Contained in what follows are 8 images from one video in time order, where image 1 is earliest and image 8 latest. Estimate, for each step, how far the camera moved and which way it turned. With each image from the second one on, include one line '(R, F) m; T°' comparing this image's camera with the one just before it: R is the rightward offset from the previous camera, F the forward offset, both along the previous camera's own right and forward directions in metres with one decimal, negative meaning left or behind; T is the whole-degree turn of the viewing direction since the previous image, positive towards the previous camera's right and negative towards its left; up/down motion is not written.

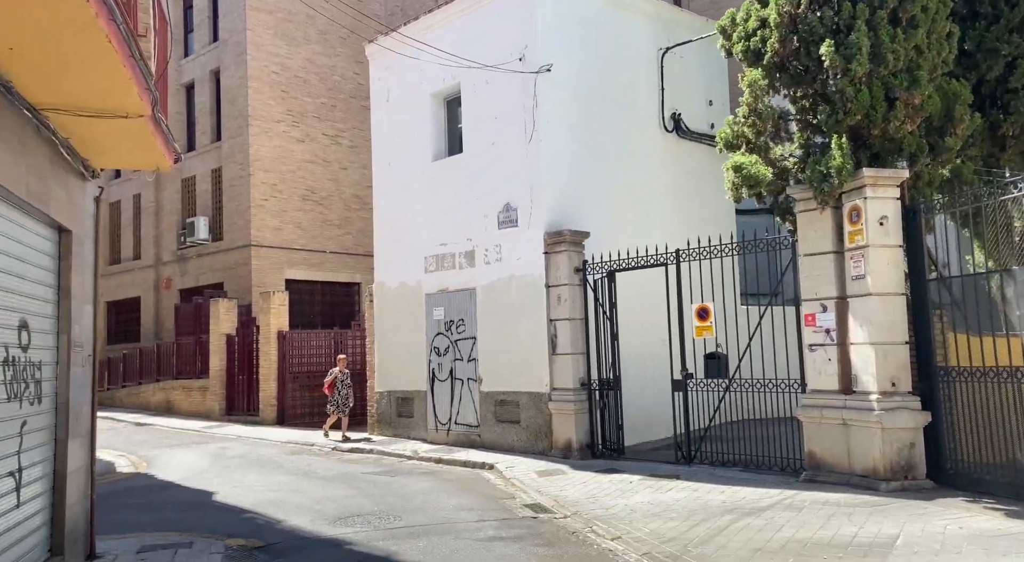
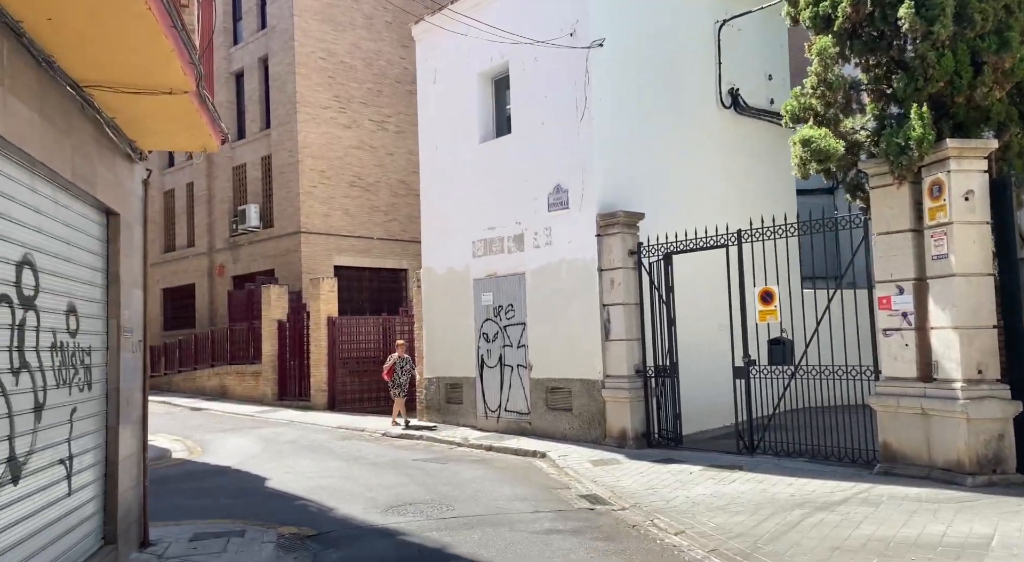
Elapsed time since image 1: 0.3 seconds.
(-0.1, +0.3) m; -3°
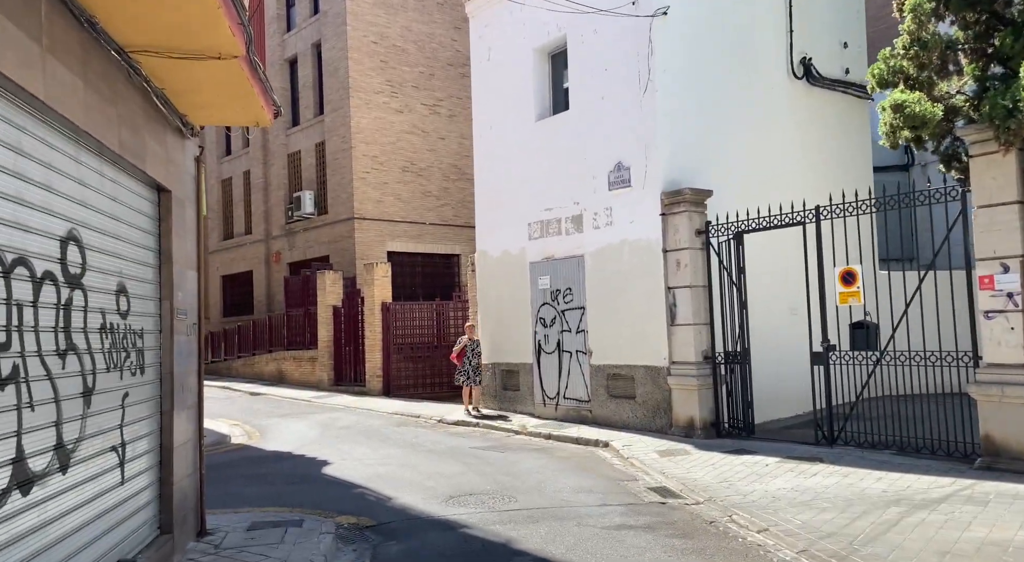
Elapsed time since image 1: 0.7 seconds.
(-0.1, +0.4) m; -4°
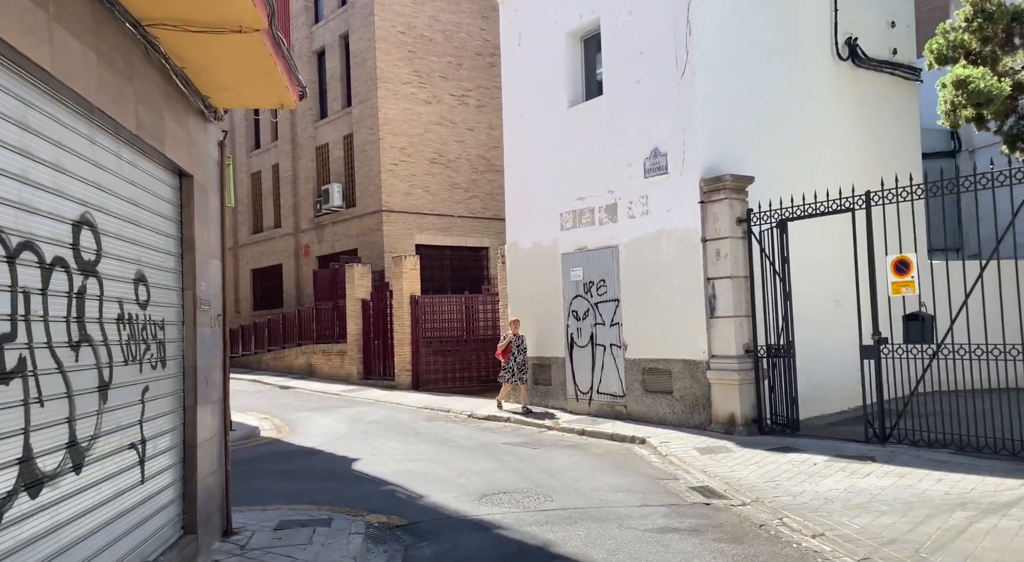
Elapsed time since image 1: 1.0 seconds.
(-0.1, +0.4) m; -2°
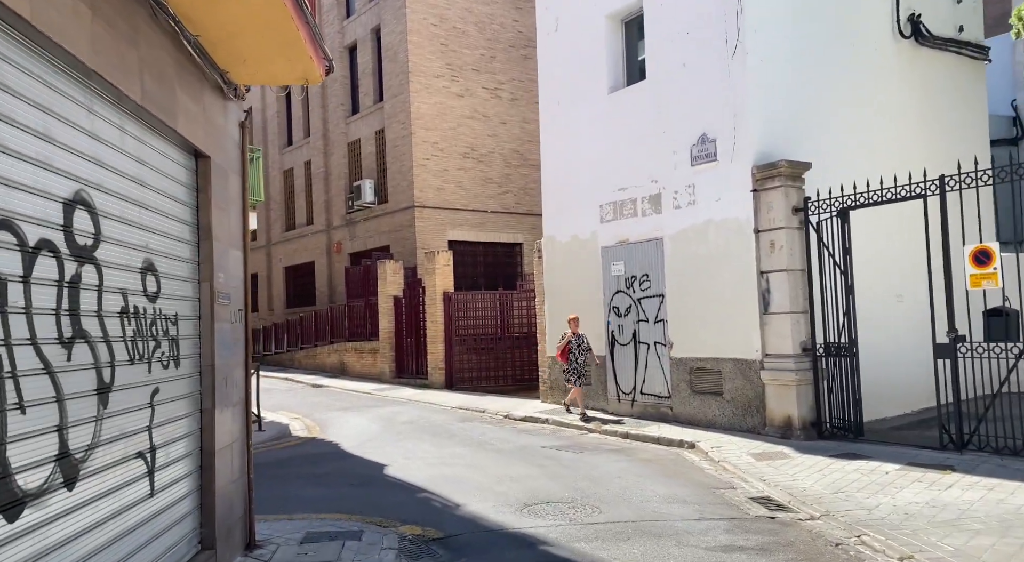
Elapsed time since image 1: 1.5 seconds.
(-0.1, +0.6) m; -2°
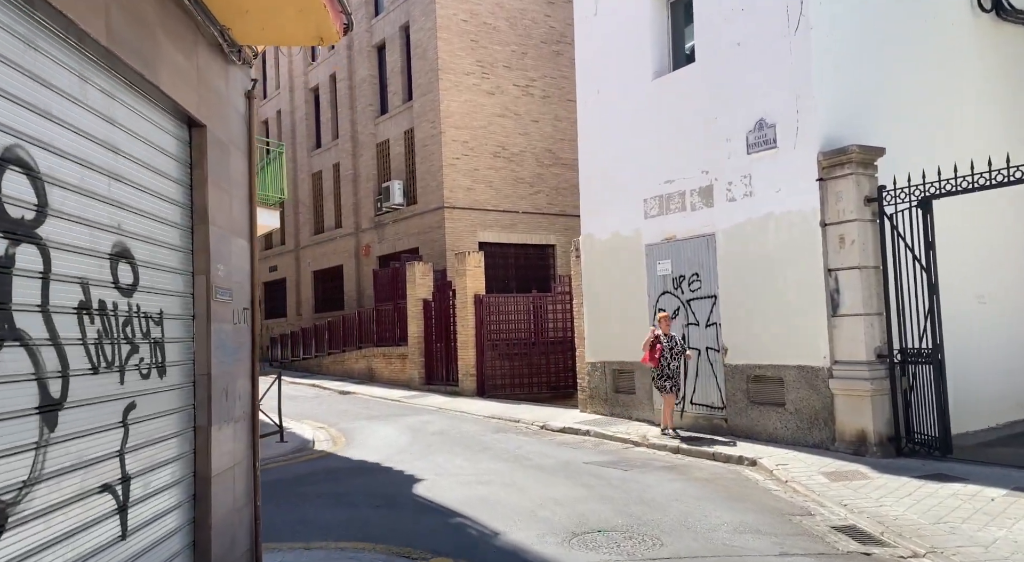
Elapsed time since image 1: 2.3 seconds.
(-0.1, +0.9) m; -2°
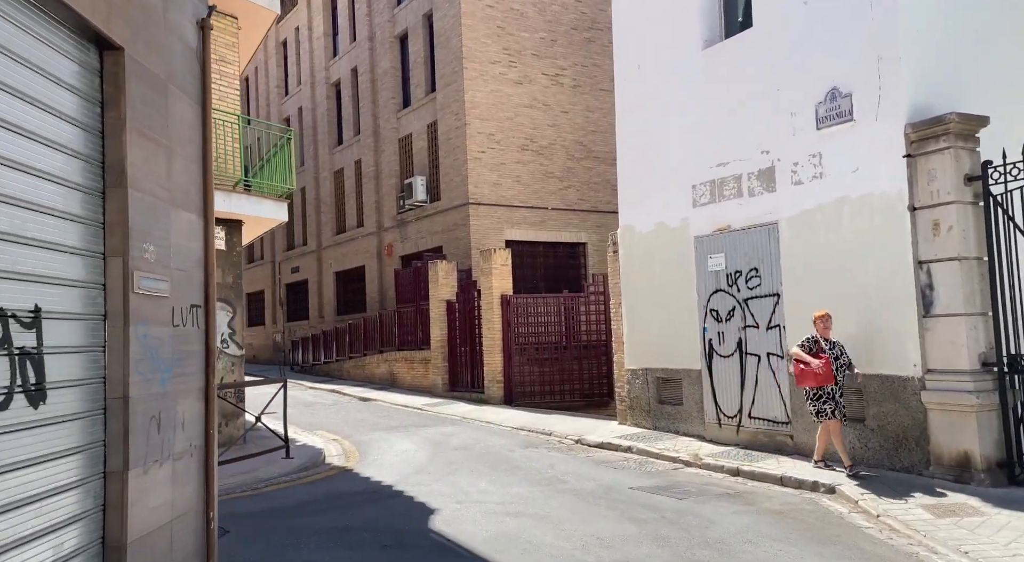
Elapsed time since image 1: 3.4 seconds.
(-0.1, +1.4) m; -2°
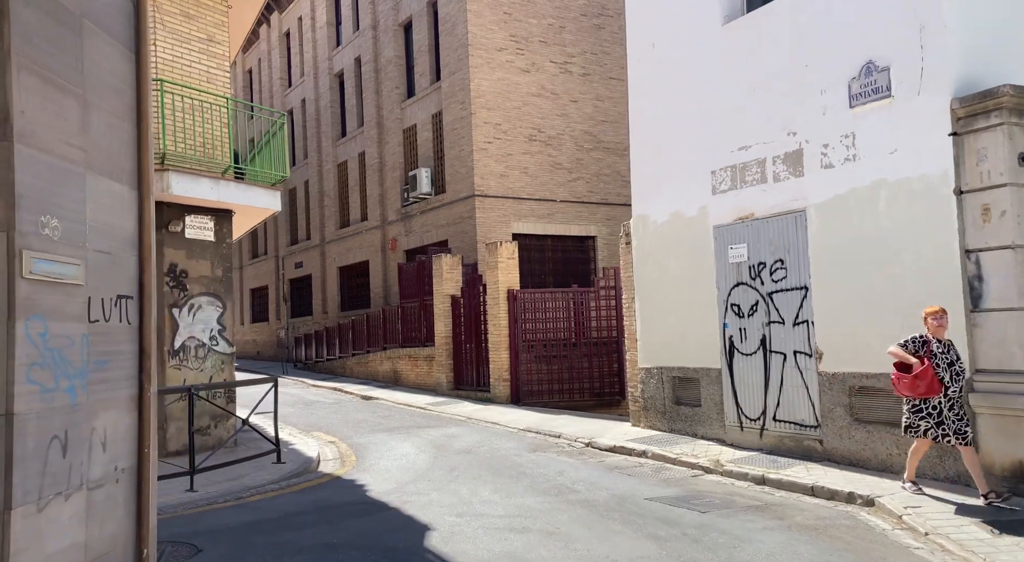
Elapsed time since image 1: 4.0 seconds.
(0.0, +0.7) m; -1°
